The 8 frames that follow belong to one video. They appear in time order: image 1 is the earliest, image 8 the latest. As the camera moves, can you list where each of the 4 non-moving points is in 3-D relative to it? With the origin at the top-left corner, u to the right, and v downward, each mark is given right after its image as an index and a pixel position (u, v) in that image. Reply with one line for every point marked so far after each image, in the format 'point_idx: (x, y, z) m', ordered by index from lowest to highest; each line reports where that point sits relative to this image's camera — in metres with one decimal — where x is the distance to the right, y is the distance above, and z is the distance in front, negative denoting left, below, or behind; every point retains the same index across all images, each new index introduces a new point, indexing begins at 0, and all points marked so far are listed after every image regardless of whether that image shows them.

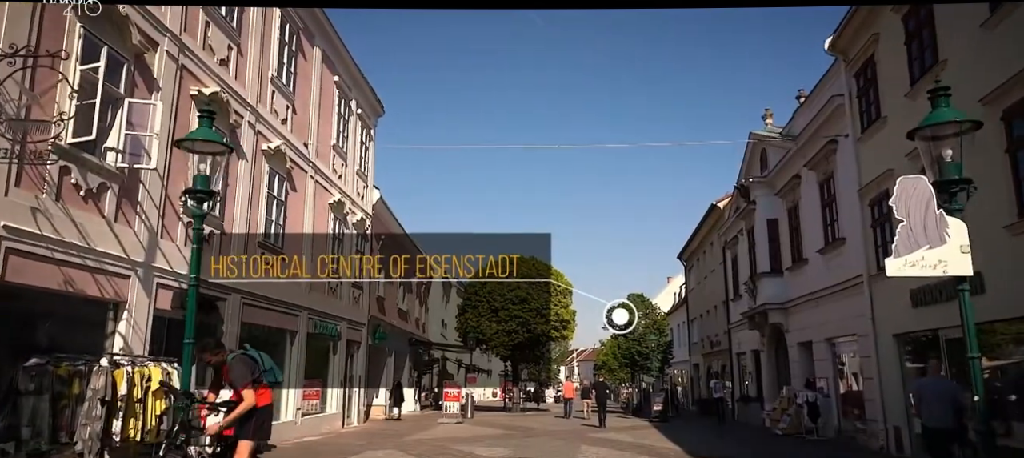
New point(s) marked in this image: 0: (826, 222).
0: (+7.3, +0.2, +16.9) m
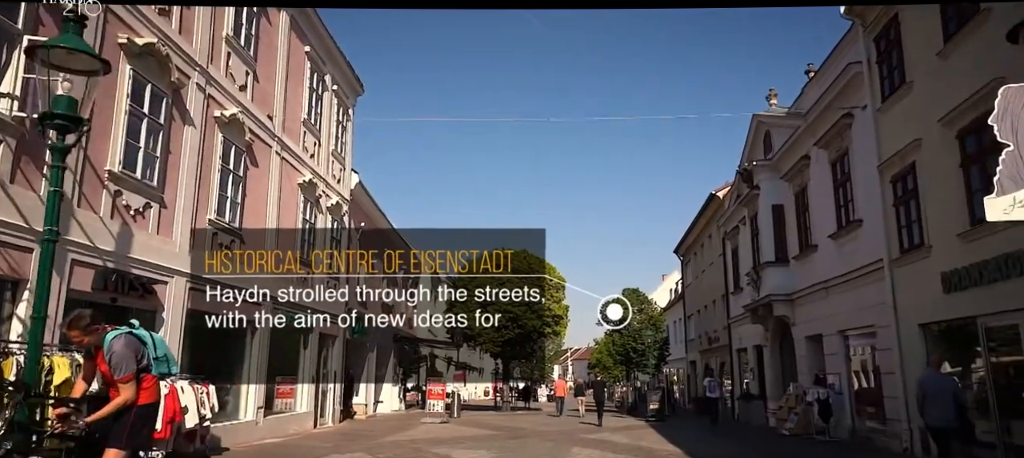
0: (+7.0, +0.6, +15.6) m
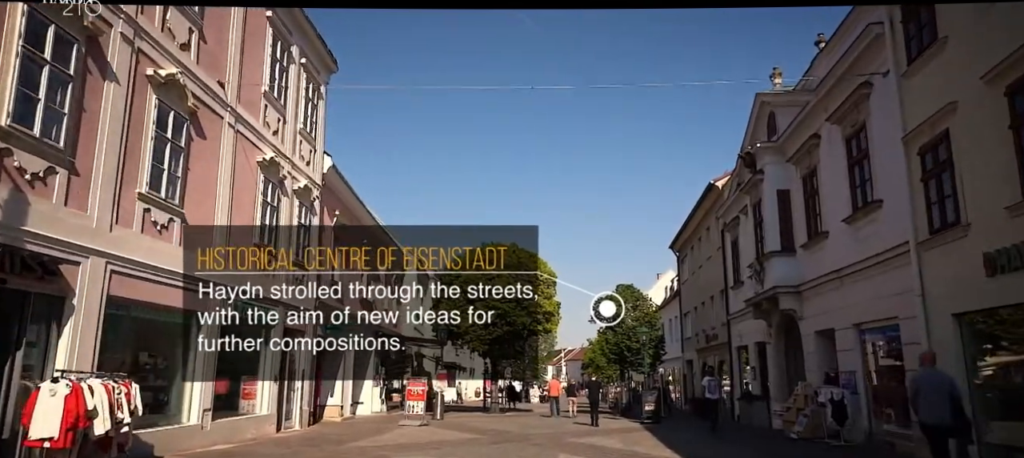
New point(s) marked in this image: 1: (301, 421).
0: (+6.7, +0.9, +14.1) m
1: (-5.1, -4.7, +17.7) m
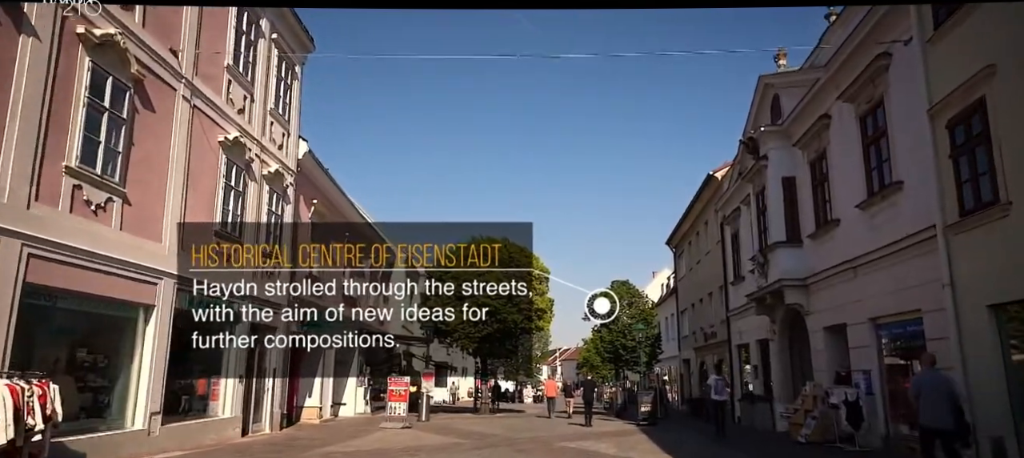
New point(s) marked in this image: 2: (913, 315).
0: (+6.4, +1.1, +12.9) m
1: (-5.4, -4.4, +16.5) m
2: (+6.4, -1.3, +11.6) m
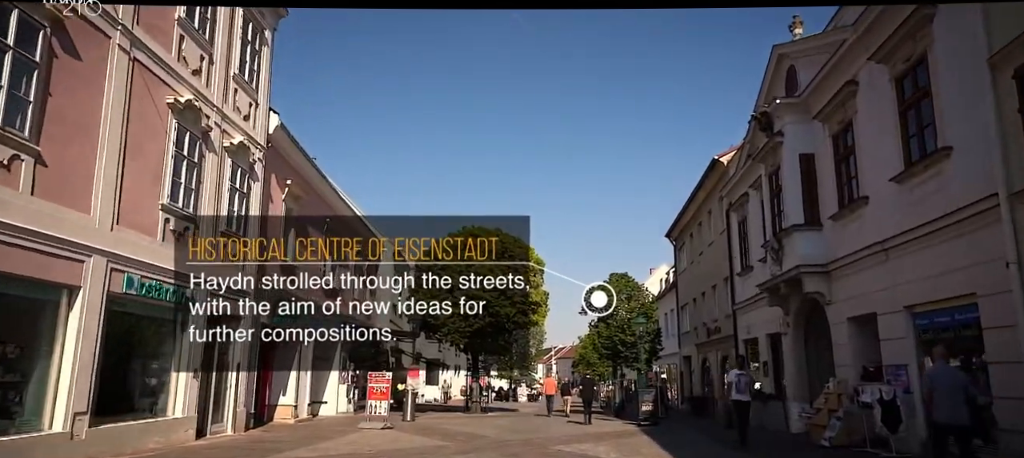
0: (+6.2, +1.5, +11.4) m
1: (-5.6, -4.0, +14.8) m
2: (+6.2, -1.0, +10.1) m
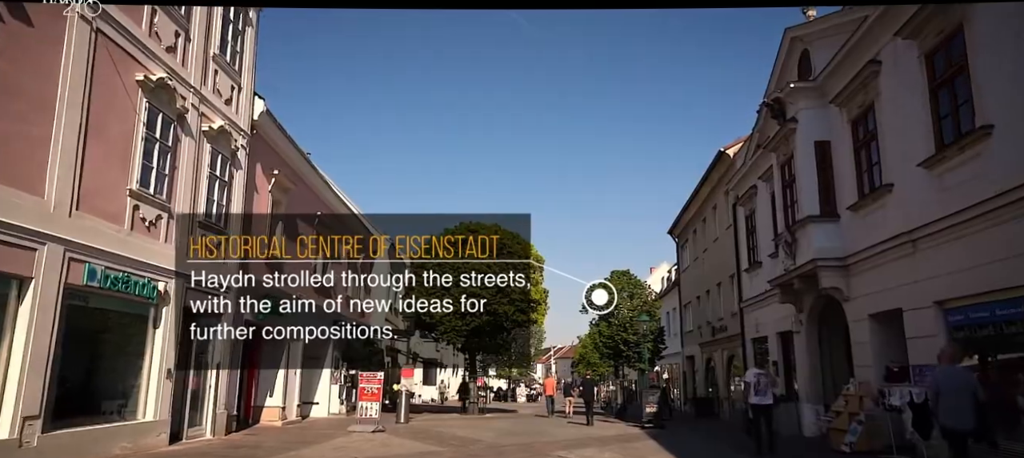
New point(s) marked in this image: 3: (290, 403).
0: (+6.2, +1.7, +10.5) m
1: (-5.7, -3.8, +13.9) m
2: (+6.2, -0.8, +9.2) m
3: (-6.0, -4.7, +19.8) m
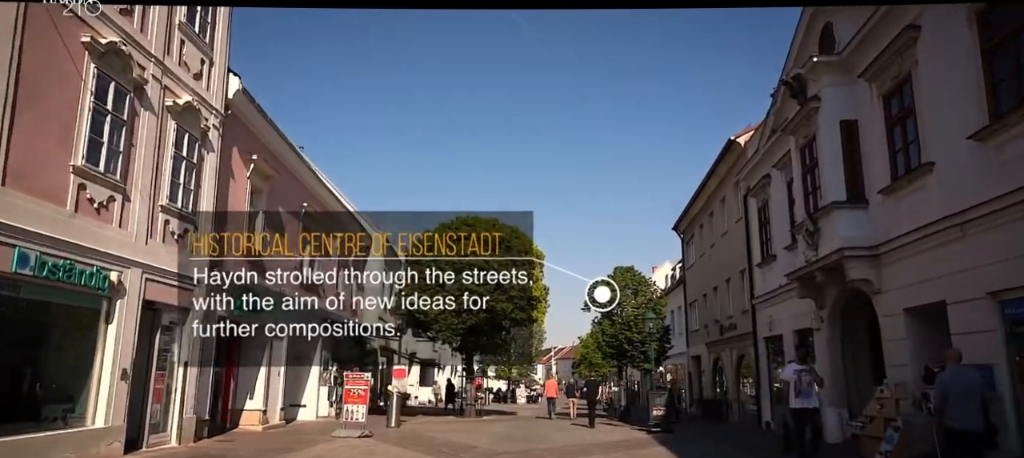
0: (+6.2, +1.9, +9.2) m
1: (-5.7, -3.6, +12.7) m
2: (+6.1, -0.6, +7.9) m
3: (-6.0, -4.5, +18.5) m
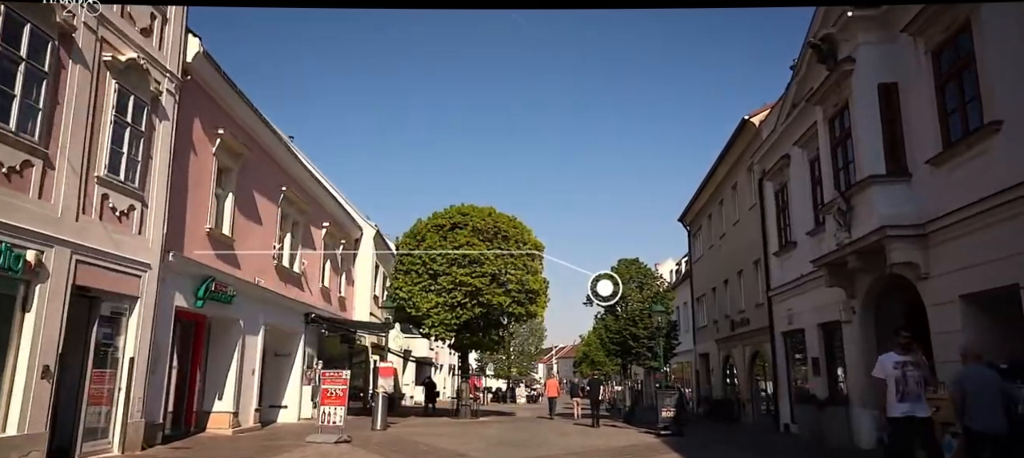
0: (+6.1, +2.3, +7.5) m
1: (-5.8, -3.2, +11.0) m
2: (+6.0, -0.2, +6.2) m
3: (-6.1, -4.1, +16.9) m
